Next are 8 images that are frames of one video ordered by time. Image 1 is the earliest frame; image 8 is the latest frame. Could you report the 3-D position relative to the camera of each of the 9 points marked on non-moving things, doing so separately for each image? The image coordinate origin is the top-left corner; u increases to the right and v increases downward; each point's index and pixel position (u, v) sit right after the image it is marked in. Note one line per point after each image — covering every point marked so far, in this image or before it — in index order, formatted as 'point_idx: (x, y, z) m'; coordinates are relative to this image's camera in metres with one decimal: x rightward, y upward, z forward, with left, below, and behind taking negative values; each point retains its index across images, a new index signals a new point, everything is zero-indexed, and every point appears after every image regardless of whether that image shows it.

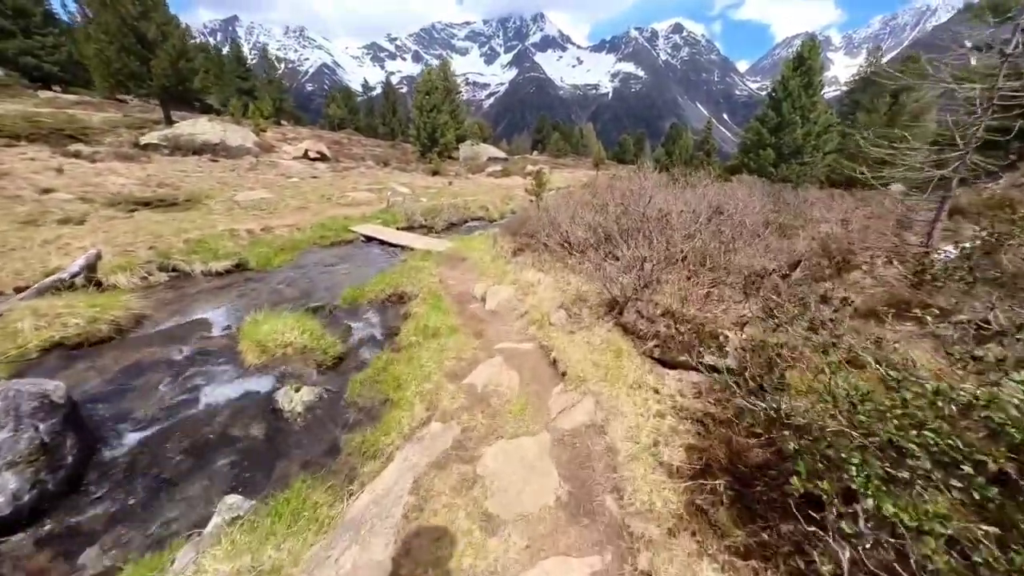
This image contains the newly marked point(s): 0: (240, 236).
0: (-15.2, +2.7, +19.6) m
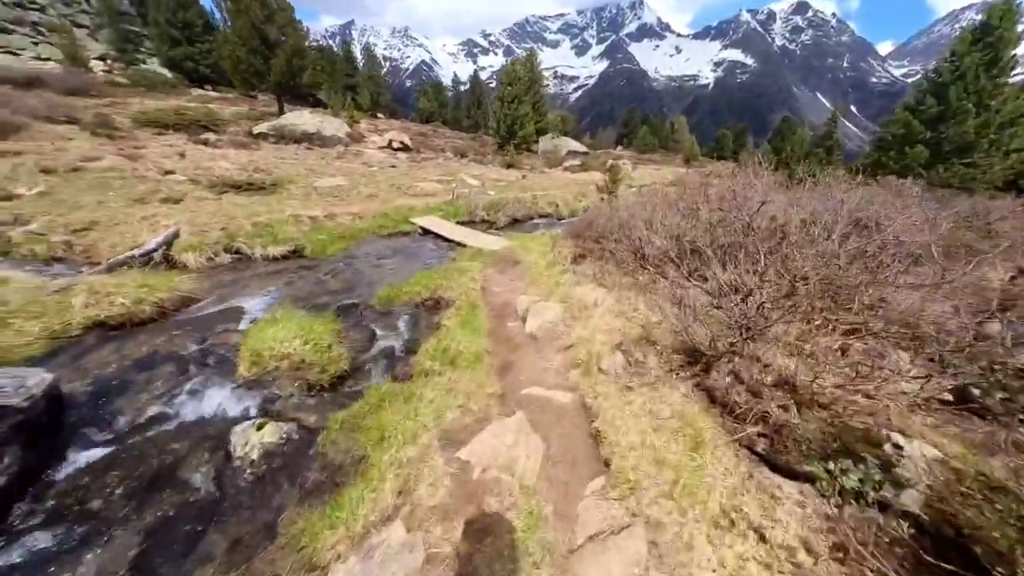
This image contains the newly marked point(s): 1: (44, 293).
0: (-11.8, +3.6, +20.0) m
1: (-13.8, -0.1, +10.4) m
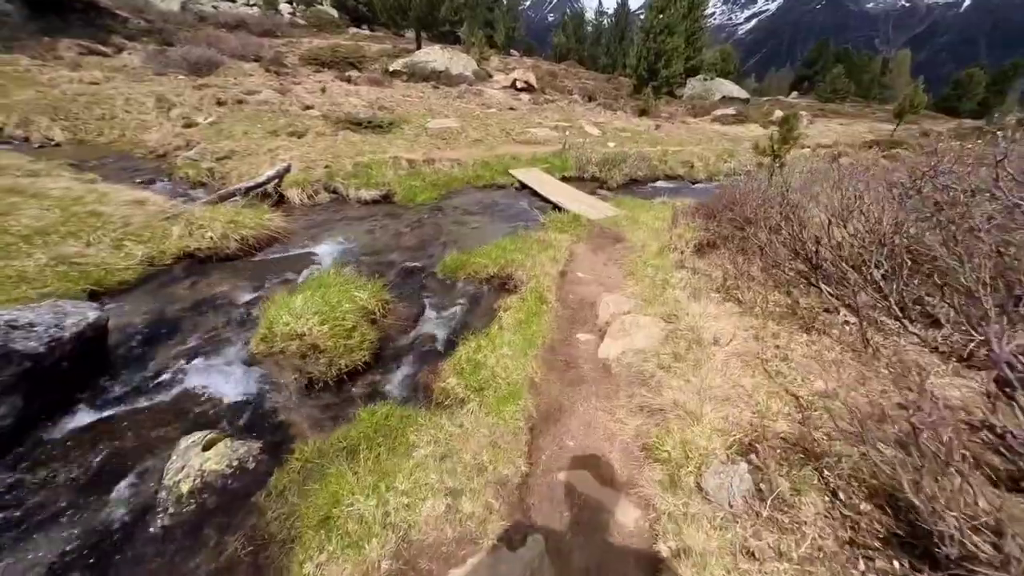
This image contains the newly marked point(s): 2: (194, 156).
0: (-6.1, +6.6, +19.4) m
1: (-11.3, +2.3, +11.4) m
2: (-16.6, +6.9, +18.6) m
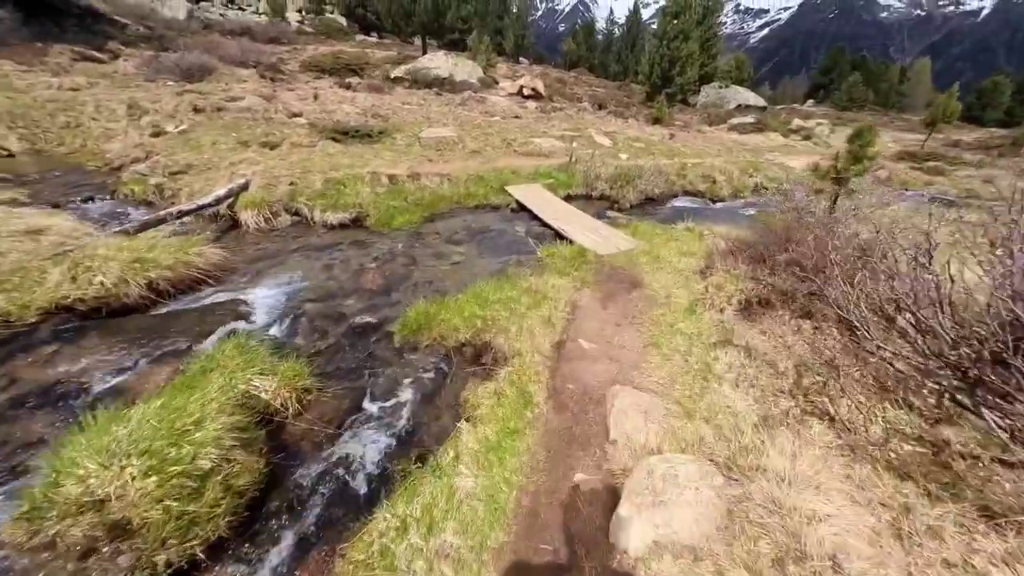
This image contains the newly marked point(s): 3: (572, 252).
0: (-6.2, +4.9, +16.9) m
1: (-11.7, +0.9, +9.0) m
2: (-16.8, +5.4, +16.3) m
3: (+2.0, +1.1, +11.7) m
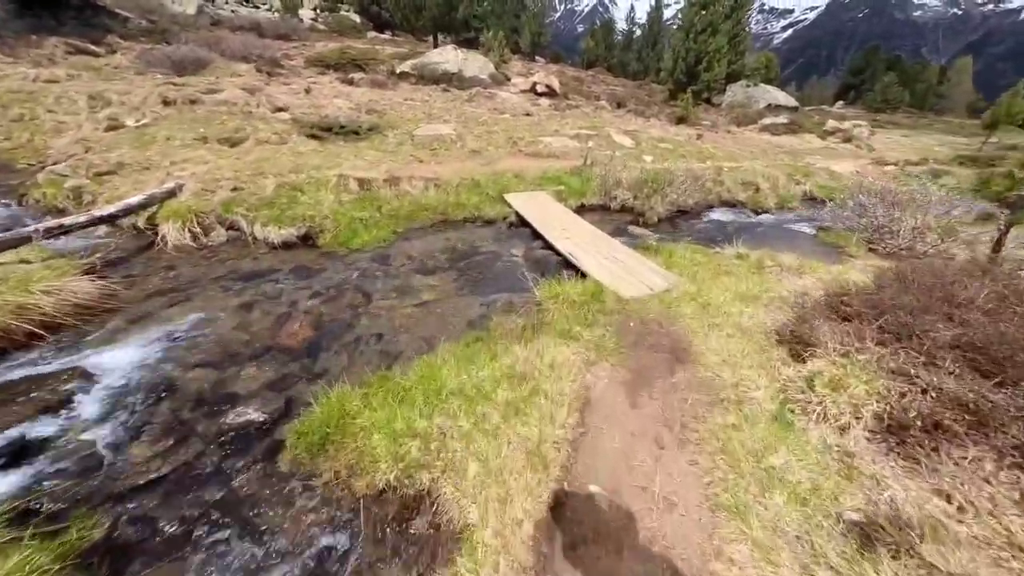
0: (-6.3, +3.8, +13.7) m
1: (-12.1, -0.1, +6.0) m
2: (-16.9, +4.5, +13.5) m
3: (+1.7, -0.2, +8.3) m
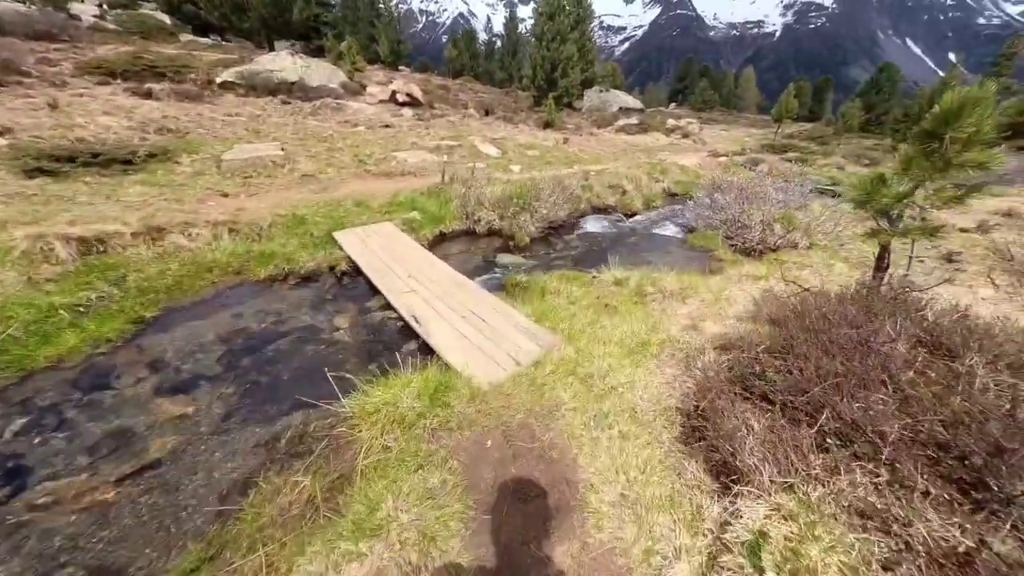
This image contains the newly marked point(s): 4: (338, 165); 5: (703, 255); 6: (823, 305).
0: (-11.0, +0.7, +8.6) m
1: (-14.0, -3.8, -0.4) m
2: (-21.2, -0.3, +5.7) m
3: (-1.4, -1.7, +5.4) m
4: (-9.1, +6.5, +18.7) m
5: (+6.5, +1.1, +12.0) m
6: (+4.9, -0.2, +5.6) m
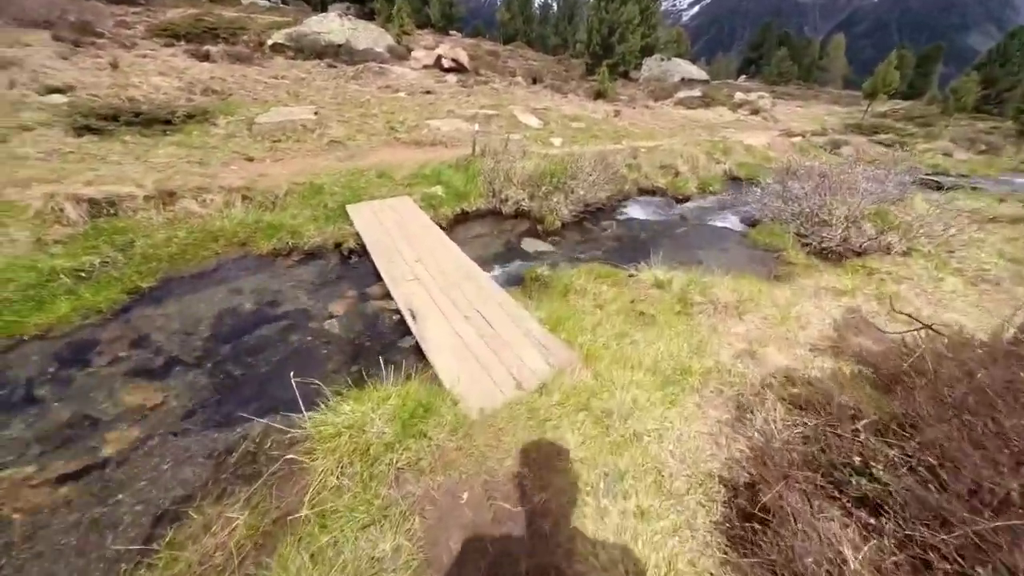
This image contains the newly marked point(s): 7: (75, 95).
0: (-10.5, +1.6, +8.4) m
1: (-14.8, -3.2, +0.1) m
2: (-21.0, +1.2, +6.6) m
3: (-1.5, -1.7, +4.4) m
4: (-7.2, +7.9, +17.9) m
5: (+7.2, +0.9, +10.0) m
6: (+4.8, -0.7, +3.8) m
7: (-22.1, +9.8, +18.0) m
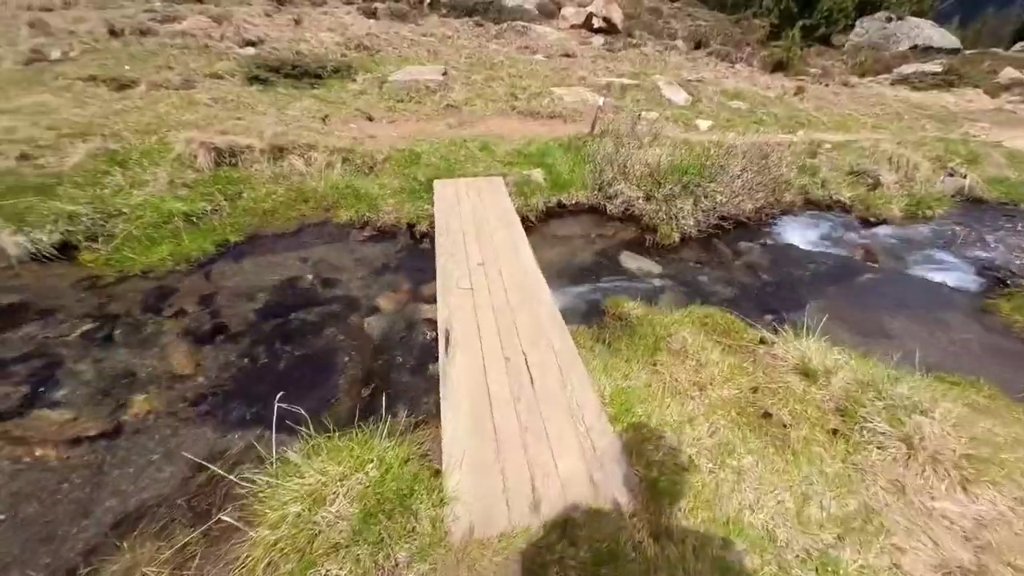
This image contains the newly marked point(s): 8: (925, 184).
0: (-8.2, +3.2, +9.3) m
1: (-15.5, -1.0, +3.0) m
2: (-18.6, +4.9, +10.5) m
3: (-1.5, -2.1, +3.3) m
4: (-1.1, +9.0, +16.8) m
5: (+8.8, -1.2, +6.0) m
6: (+4.4, -2.5, +0.9) m
7: (-14.7, +14.1, +20.8) m
8: (+13.6, +3.3, +11.5) m
